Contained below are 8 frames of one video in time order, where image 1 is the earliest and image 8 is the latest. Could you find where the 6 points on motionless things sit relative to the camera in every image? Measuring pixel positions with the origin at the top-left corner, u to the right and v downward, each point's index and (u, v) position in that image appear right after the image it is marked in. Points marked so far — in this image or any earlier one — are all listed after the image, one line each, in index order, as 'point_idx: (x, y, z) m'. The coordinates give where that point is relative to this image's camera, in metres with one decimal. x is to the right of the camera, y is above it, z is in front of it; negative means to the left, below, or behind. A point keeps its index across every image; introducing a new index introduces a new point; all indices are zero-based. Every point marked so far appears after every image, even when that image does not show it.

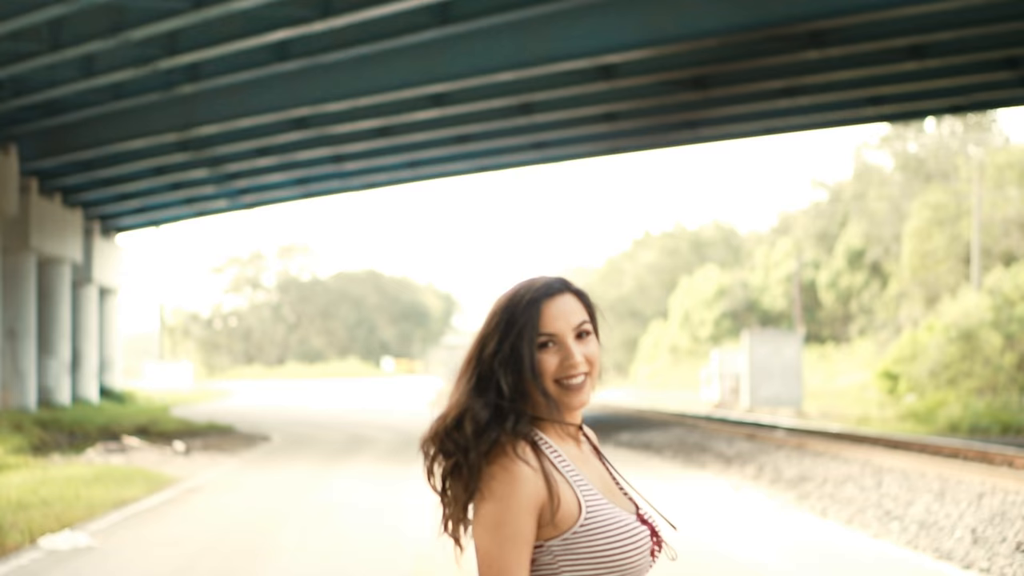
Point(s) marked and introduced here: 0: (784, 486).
0: (+4.4, -3.2, +18.6) m
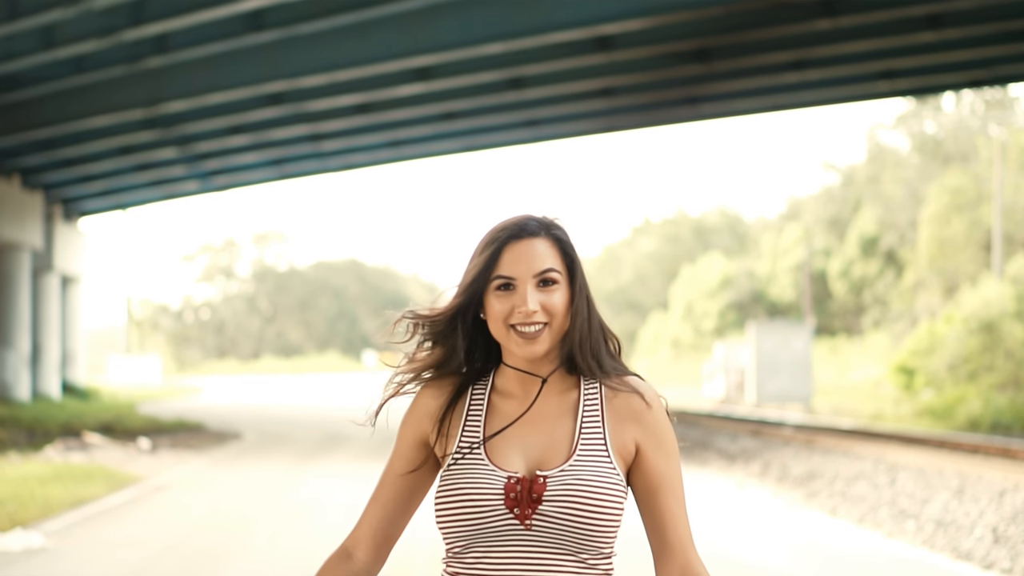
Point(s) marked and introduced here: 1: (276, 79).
0: (+4.1, -2.9, +17.1) m
1: (-3.9, +3.4, +19.2) m
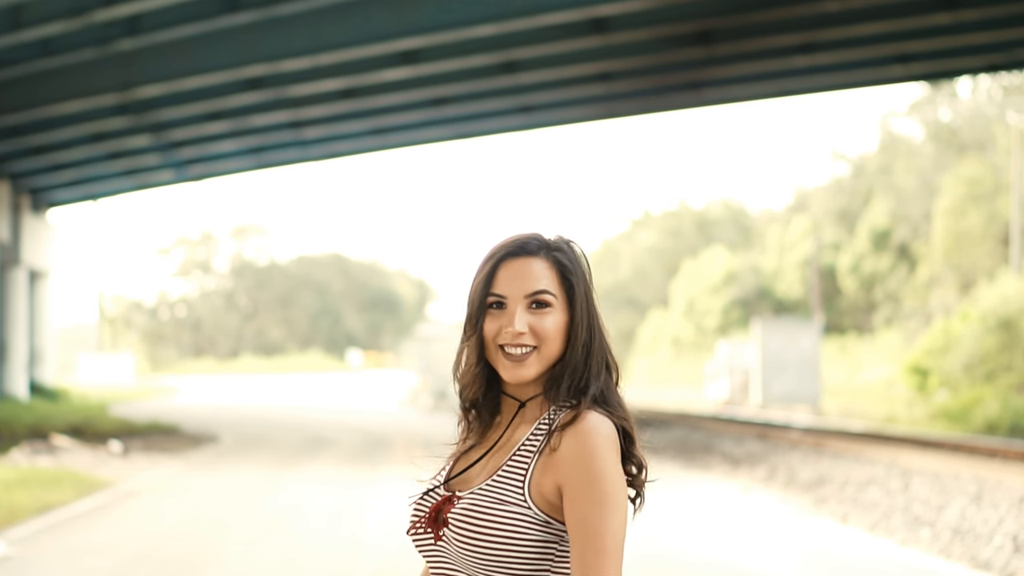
0: (+4.0, -2.8, +16.0) m
1: (-4.0, +3.5, +18.1) m
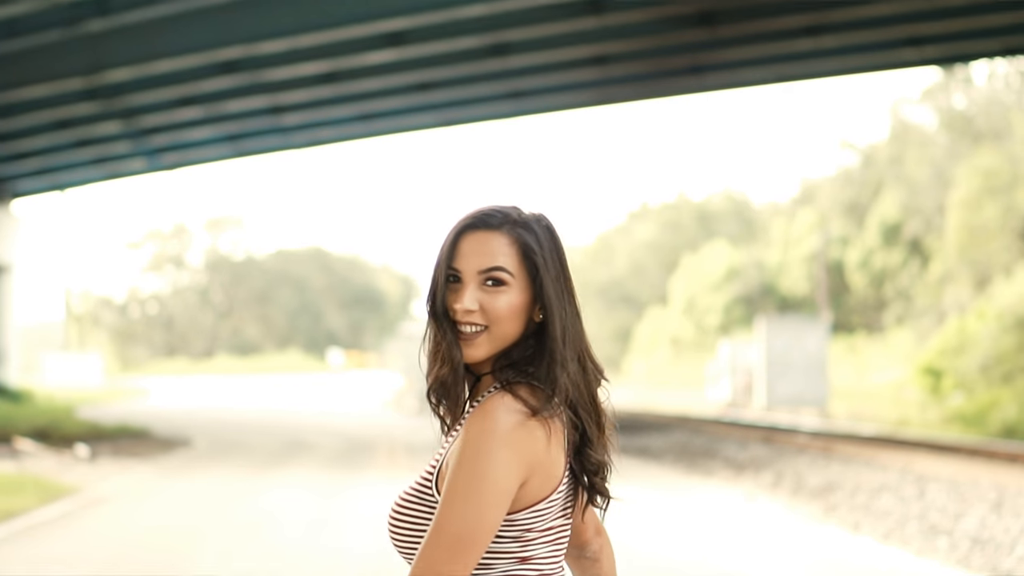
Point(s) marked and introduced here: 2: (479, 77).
0: (+3.8, -2.7, +14.9) m
1: (-4.1, +3.6, +17.1) m
2: (-0.5, +3.4, +18.4) m
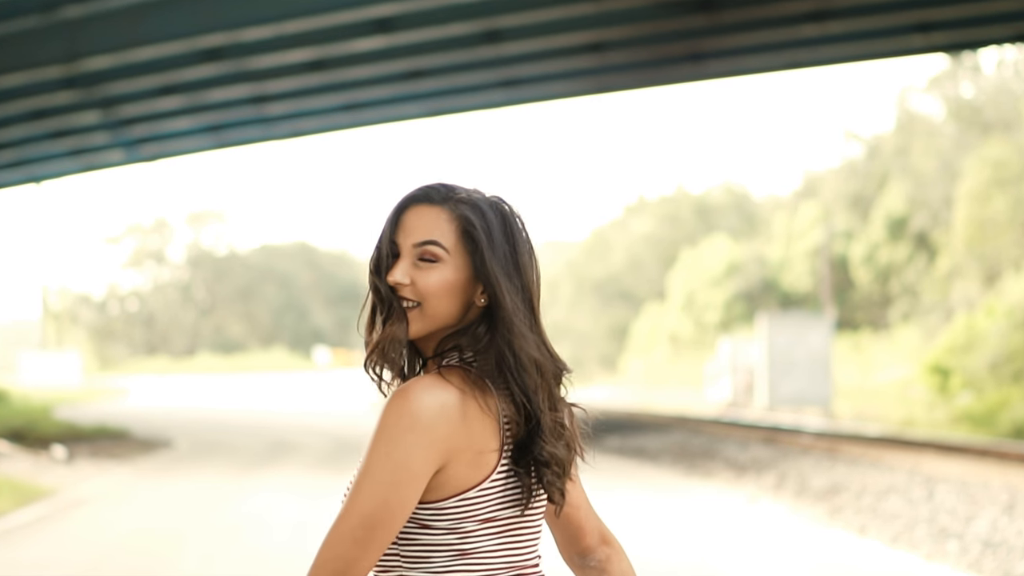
0: (+3.7, -2.6, +14.3) m
1: (-4.3, +3.7, +16.5) m
2: (-0.6, +3.4, +17.8) m
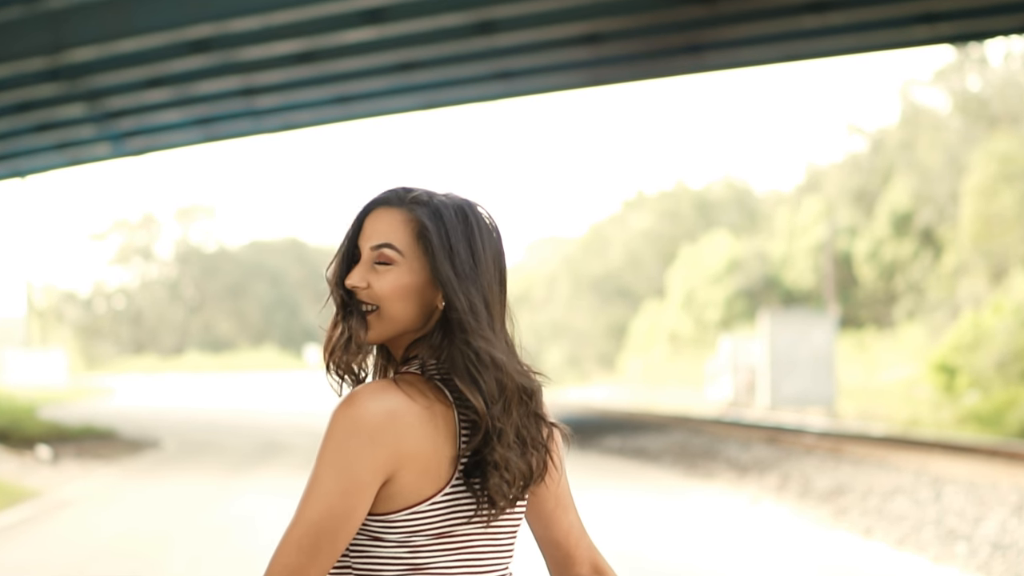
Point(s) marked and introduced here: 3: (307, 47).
0: (+3.6, -2.5, +13.8) m
1: (-4.3, +3.7, +16.1) m
2: (-0.7, +3.5, +17.4) m
3: (-3.0, +3.5, +16.8) m
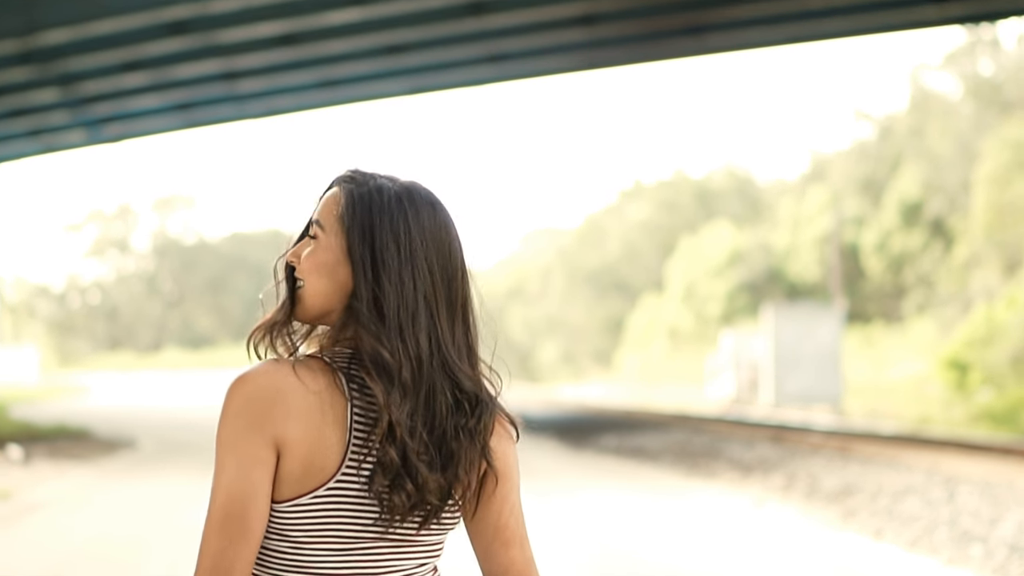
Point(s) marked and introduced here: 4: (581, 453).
0: (+3.5, -2.4, +13.1) m
1: (-4.5, +3.8, +15.4) m
2: (-0.8, +3.6, +16.6) m
3: (-3.1, +3.6, +16.1) m
4: (+1.0, -2.4, +16.6) m
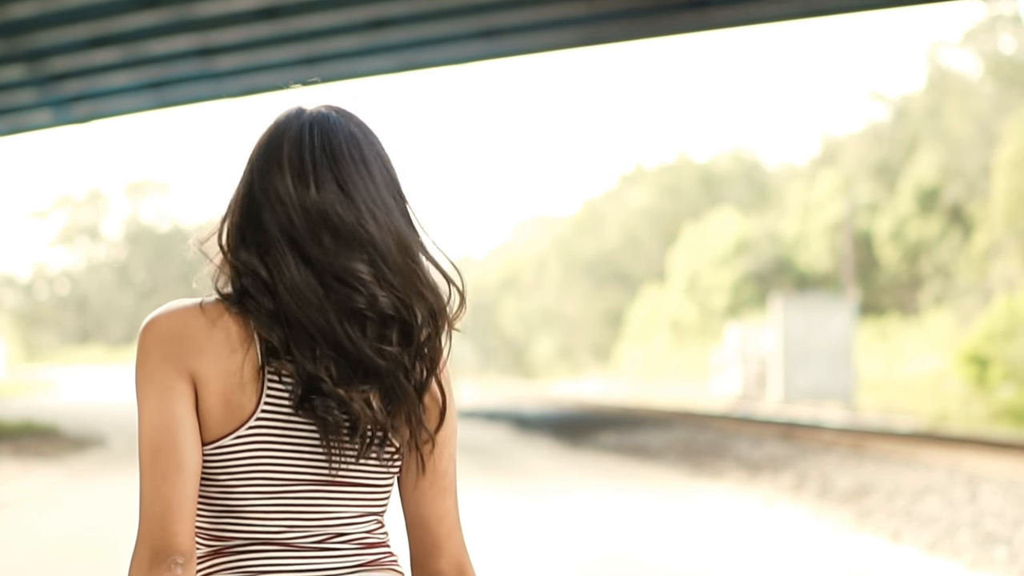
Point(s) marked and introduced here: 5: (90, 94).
0: (+3.4, -2.2, +12.1) m
1: (-4.6, +4.0, +14.4) m
2: (-0.9, +3.7, +15.7) m
3: (-3.2, +3.8, +15.2) m
4: (+0.9, -2.2, +15.6) m
5: (-6.8, +3.0, +19.2) m
